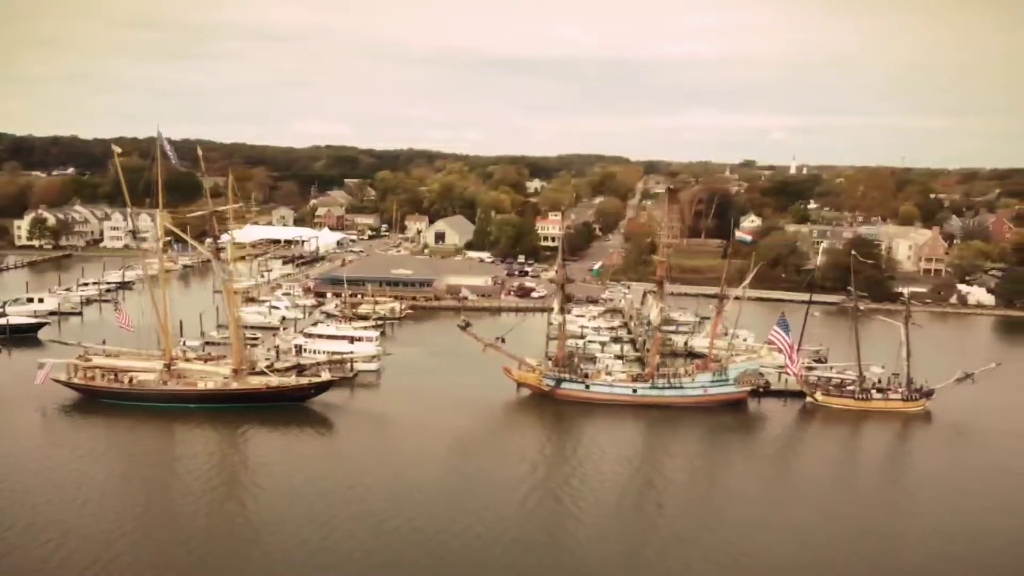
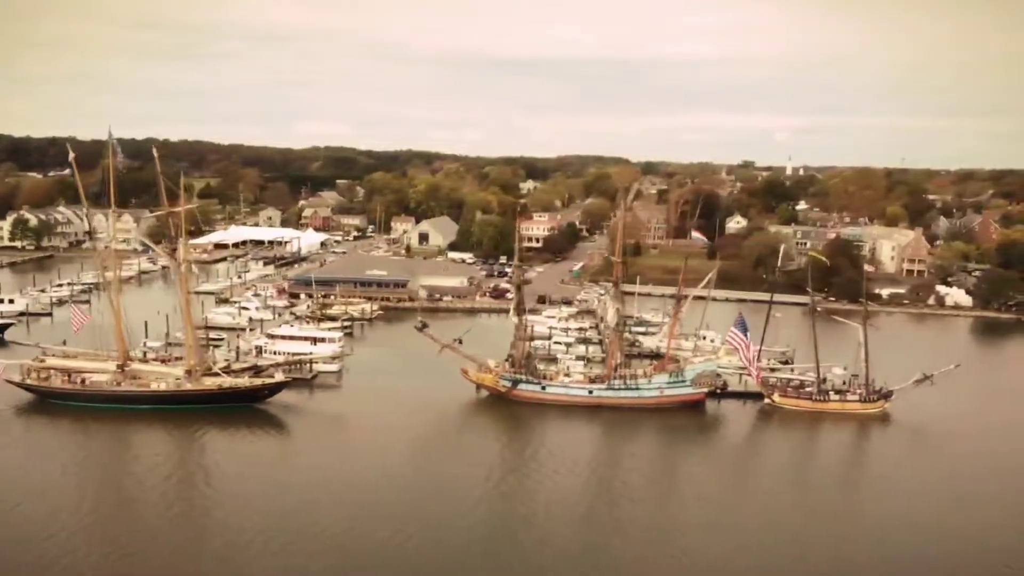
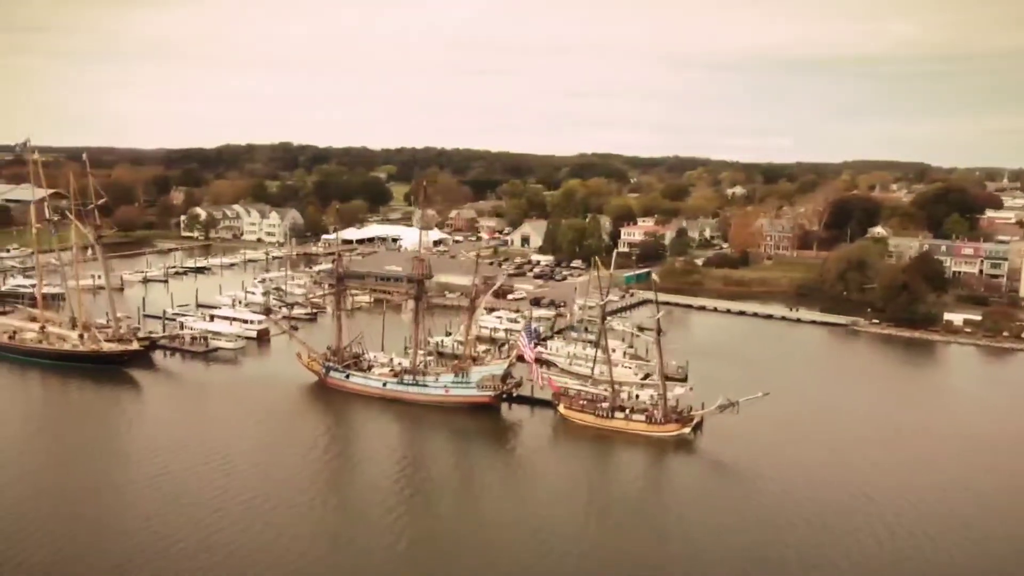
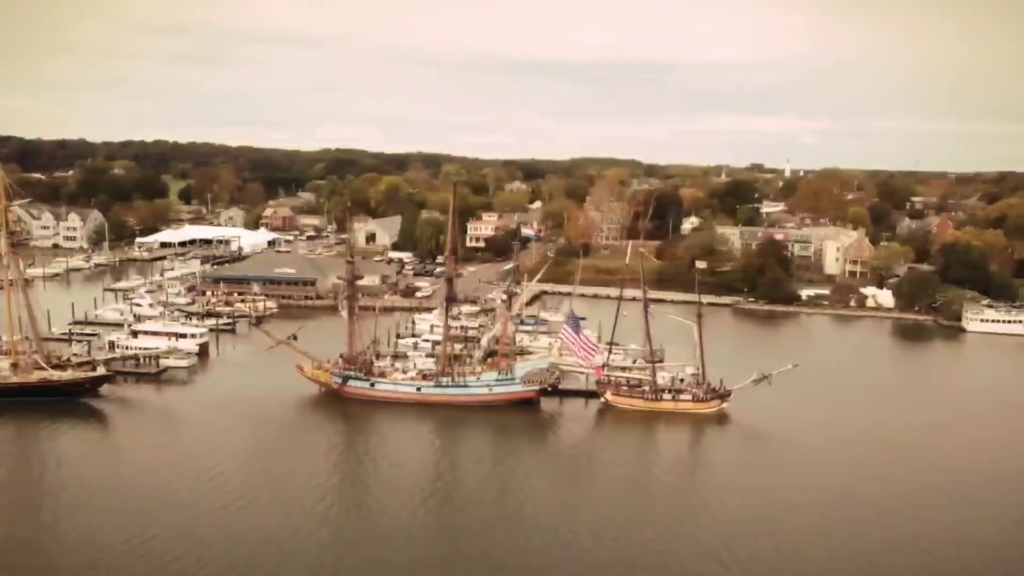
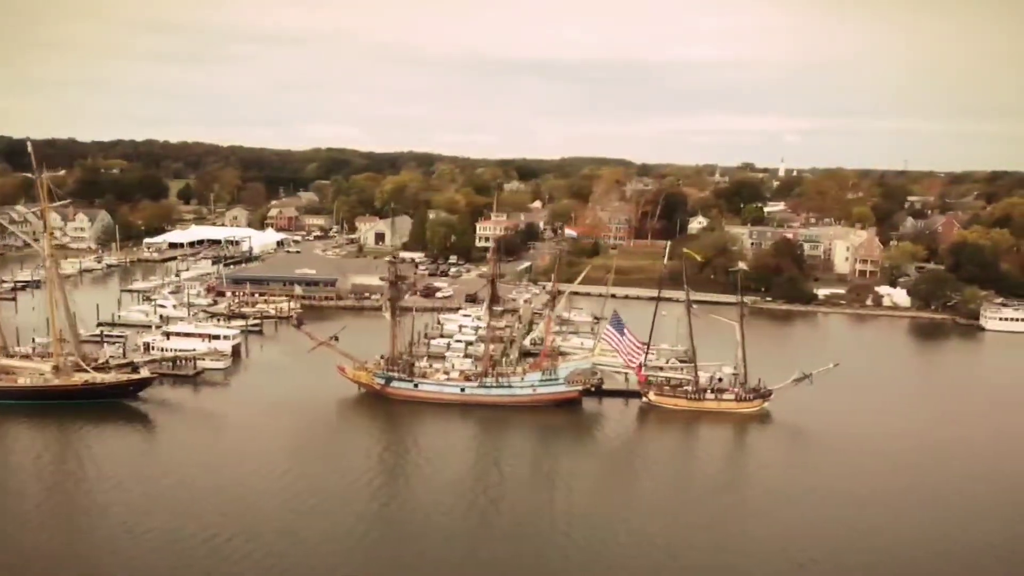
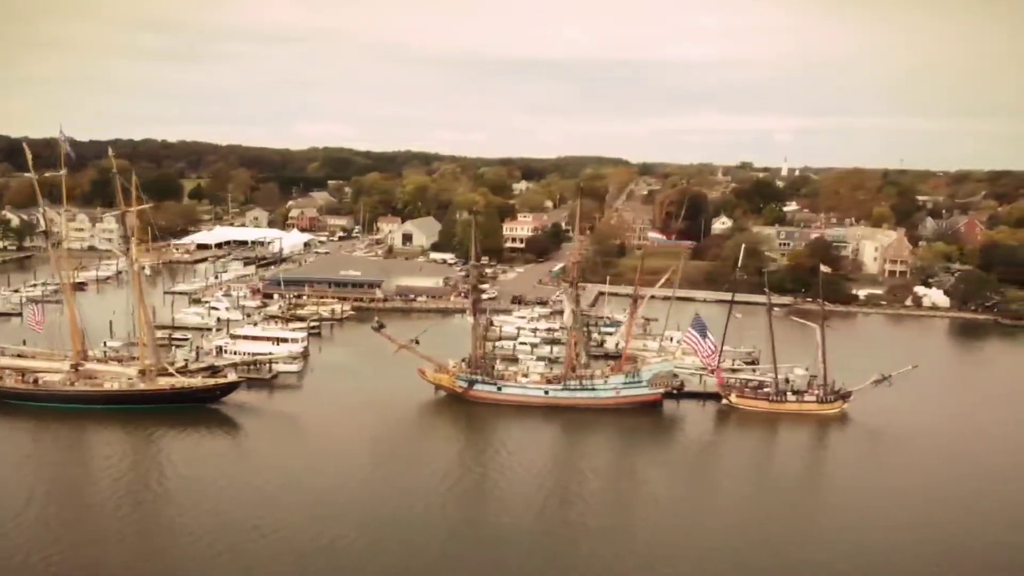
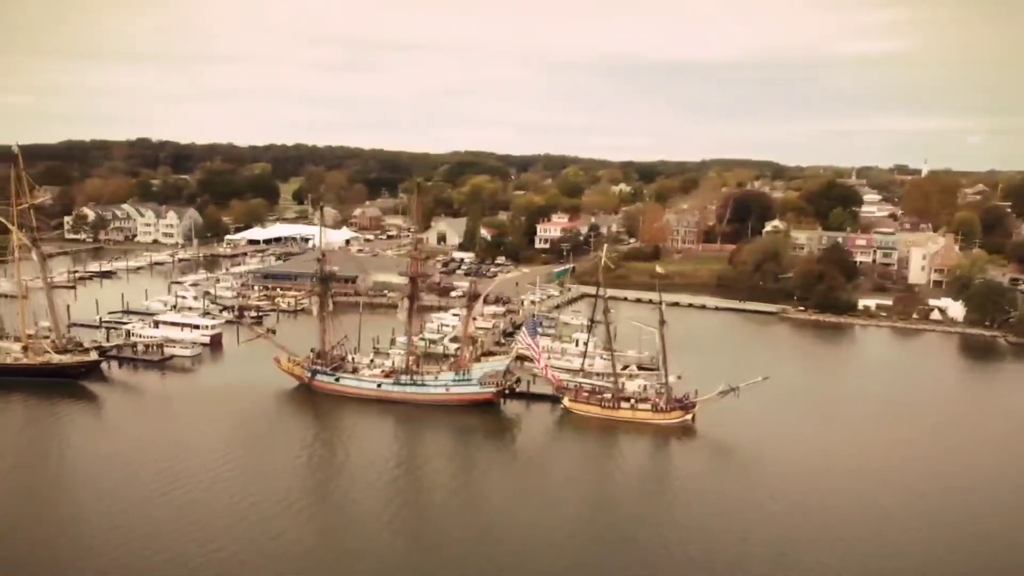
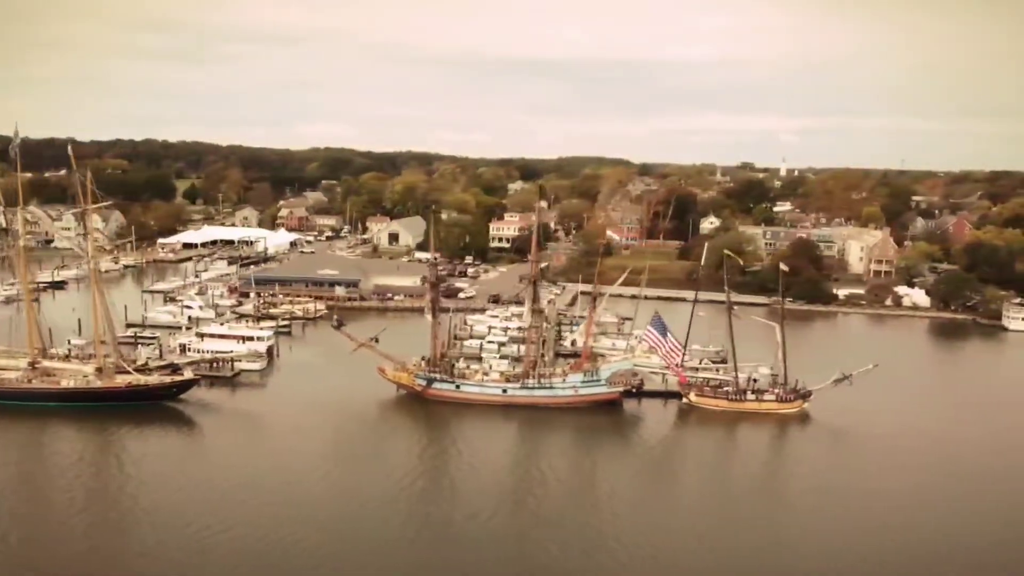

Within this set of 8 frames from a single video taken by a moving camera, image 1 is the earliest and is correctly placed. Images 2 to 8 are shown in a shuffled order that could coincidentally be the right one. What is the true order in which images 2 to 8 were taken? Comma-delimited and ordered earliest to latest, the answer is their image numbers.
2, 6, 8, 5, 4, 7, 3
